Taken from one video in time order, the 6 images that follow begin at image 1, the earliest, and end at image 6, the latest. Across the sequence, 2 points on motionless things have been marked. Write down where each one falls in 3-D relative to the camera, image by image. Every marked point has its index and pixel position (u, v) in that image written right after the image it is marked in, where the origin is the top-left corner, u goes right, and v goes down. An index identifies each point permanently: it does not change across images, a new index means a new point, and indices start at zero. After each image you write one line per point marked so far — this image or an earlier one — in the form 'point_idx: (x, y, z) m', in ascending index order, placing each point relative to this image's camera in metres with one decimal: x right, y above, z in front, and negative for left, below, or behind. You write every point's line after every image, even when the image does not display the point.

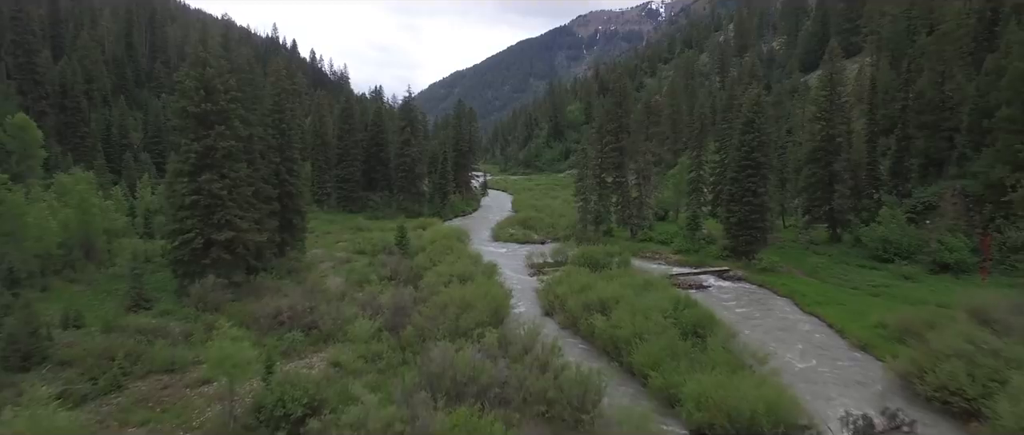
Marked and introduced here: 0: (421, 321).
0: (-2.8, -3.2, +19.3) m
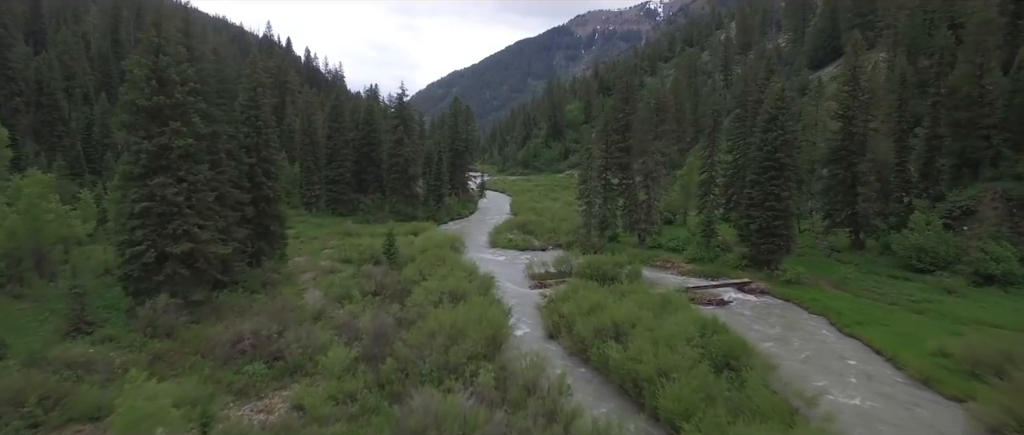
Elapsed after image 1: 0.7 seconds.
0: (-2.8, -3.5, +16.3) m
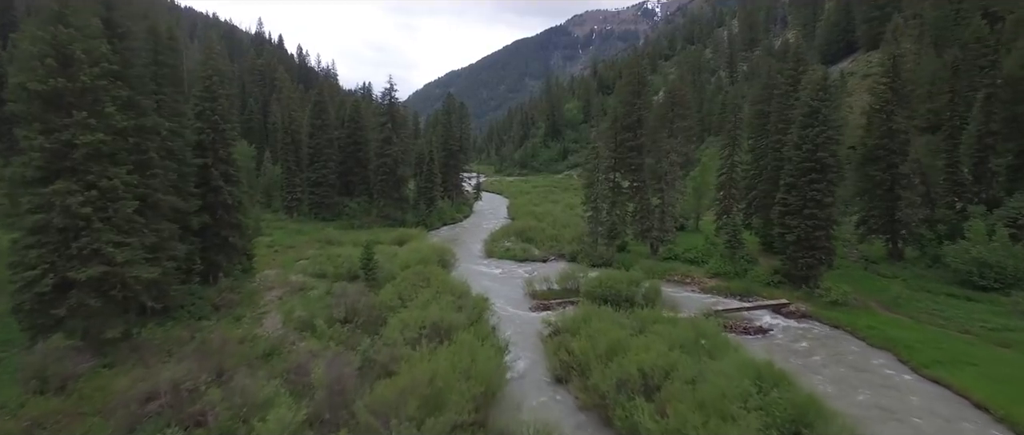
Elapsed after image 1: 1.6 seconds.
0: (-2.8, -3.9, +12.1) m
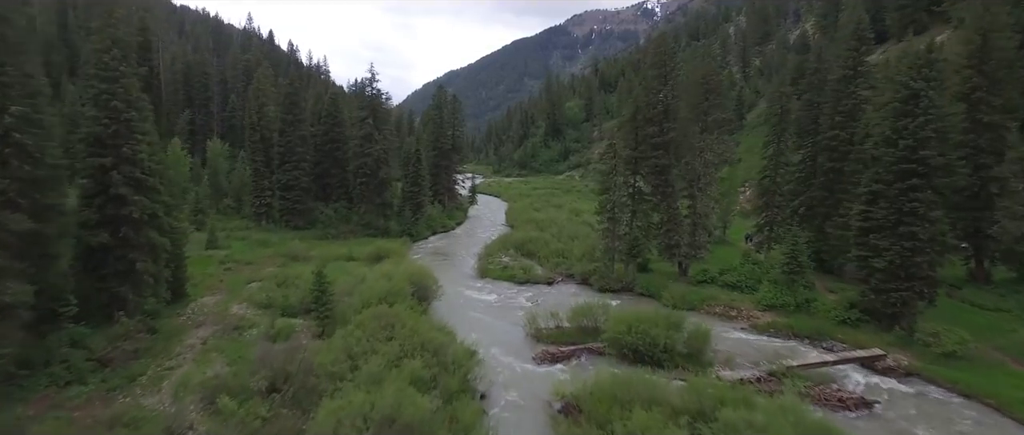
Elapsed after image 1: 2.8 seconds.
0: (-2.9, -4.5, +5.6) m
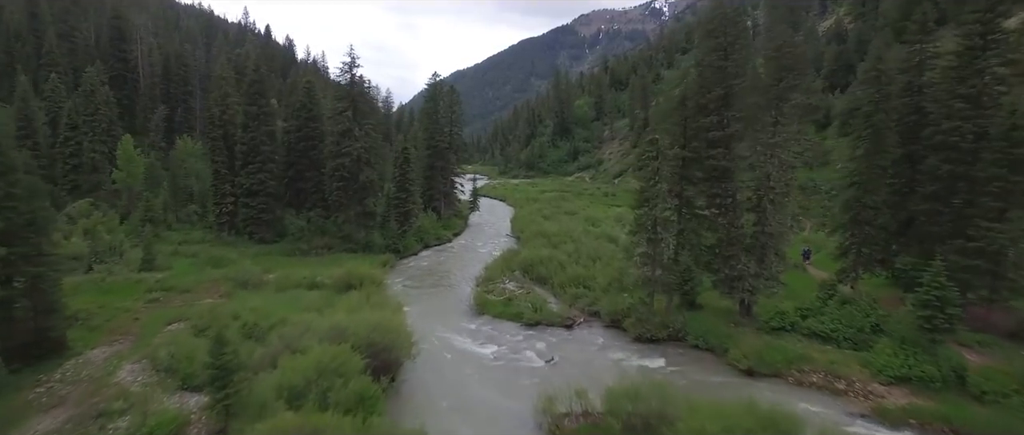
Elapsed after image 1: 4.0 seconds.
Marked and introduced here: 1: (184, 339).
0: (-2.9, -5.2, -1.9) m
1: (-10.2, -3.8, +19.5) m
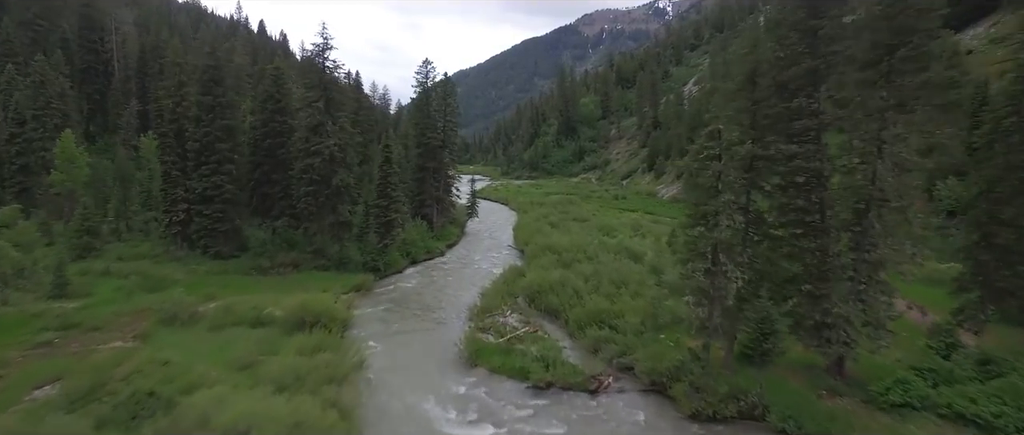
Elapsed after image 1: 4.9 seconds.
0: (-3.0, -5.7, -8.3) m
1: (-10.1, -4.4, +13.1) m
